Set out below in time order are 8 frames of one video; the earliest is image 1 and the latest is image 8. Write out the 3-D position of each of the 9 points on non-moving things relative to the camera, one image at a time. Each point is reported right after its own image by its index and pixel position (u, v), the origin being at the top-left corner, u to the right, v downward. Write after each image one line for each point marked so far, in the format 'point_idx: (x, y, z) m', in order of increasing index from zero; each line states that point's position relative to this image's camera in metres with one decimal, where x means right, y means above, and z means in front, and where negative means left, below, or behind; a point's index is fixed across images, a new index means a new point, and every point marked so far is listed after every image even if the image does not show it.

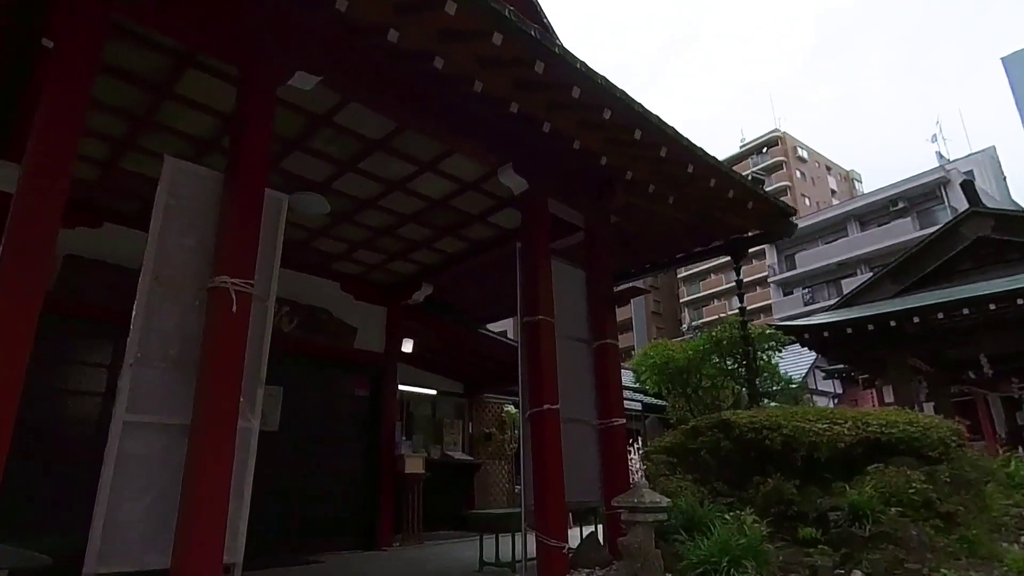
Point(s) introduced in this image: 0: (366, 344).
0: (-1.6, -0.6, +6.8) m
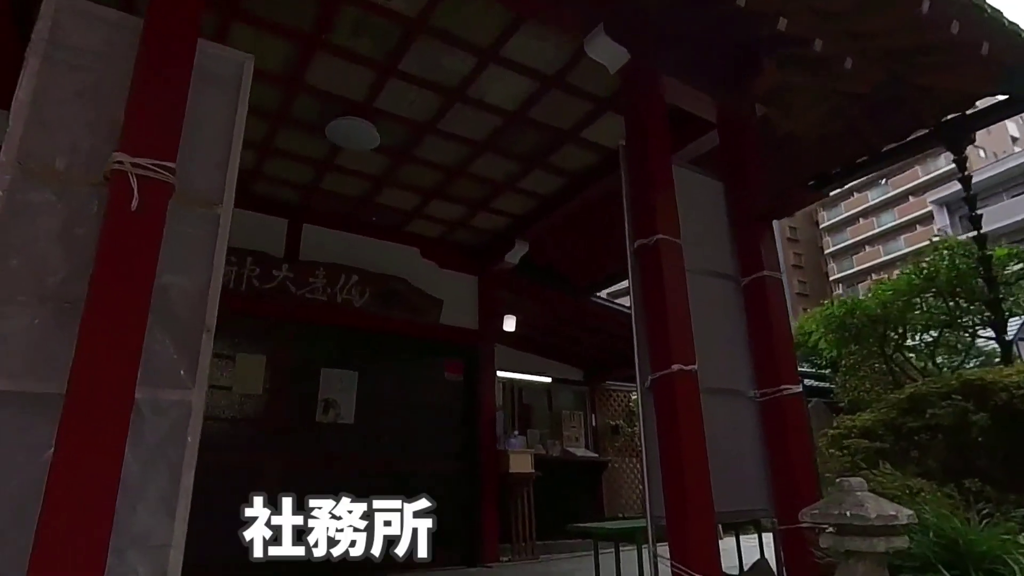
0: (-0.5, -0.3, +5.7) m
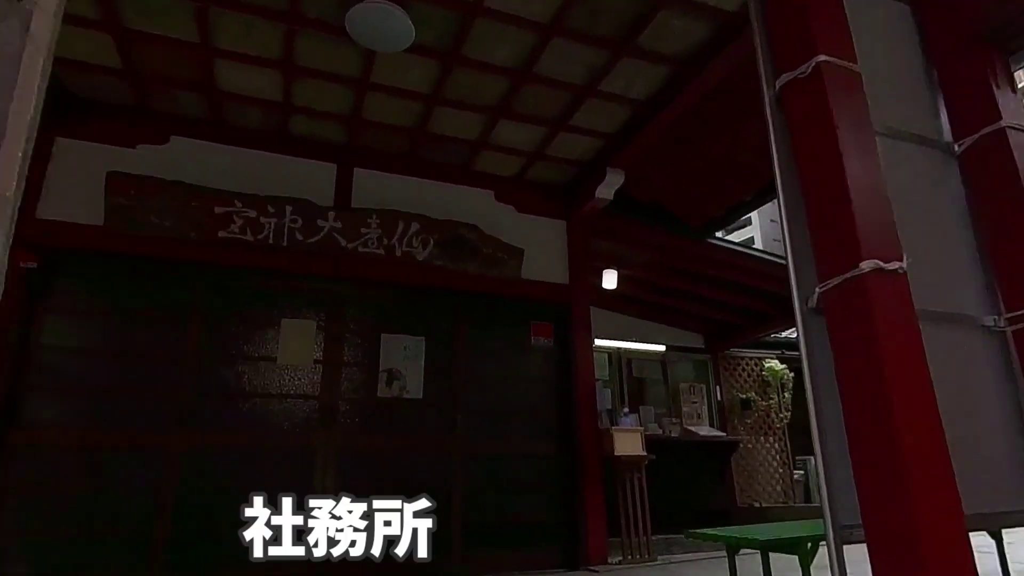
0: (+0.3, +0.1, +4.8) m
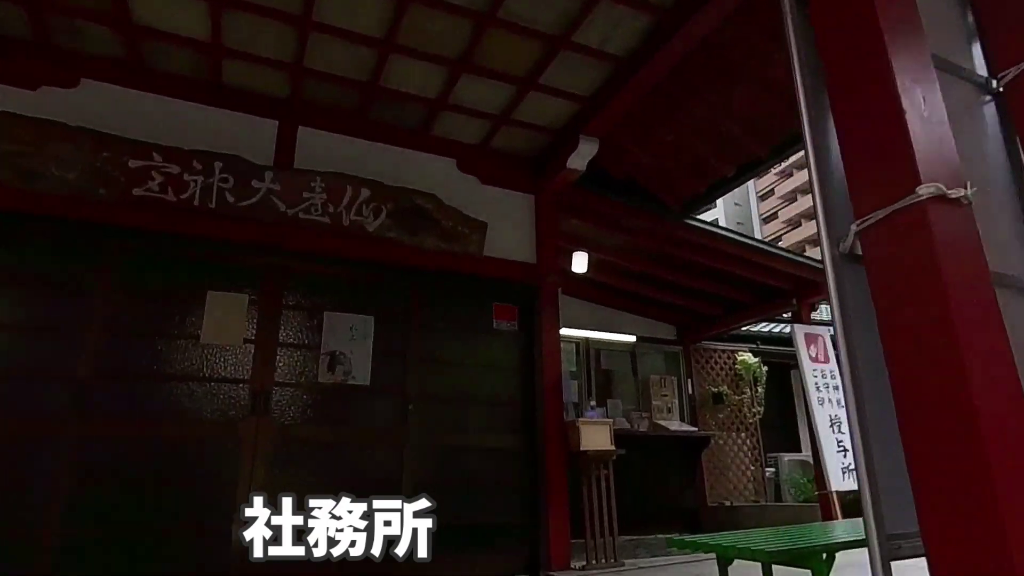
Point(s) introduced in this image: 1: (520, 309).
0: (0.0, +0.3, +4.4) m
1: (+0.1, -0.1, +4.3) m
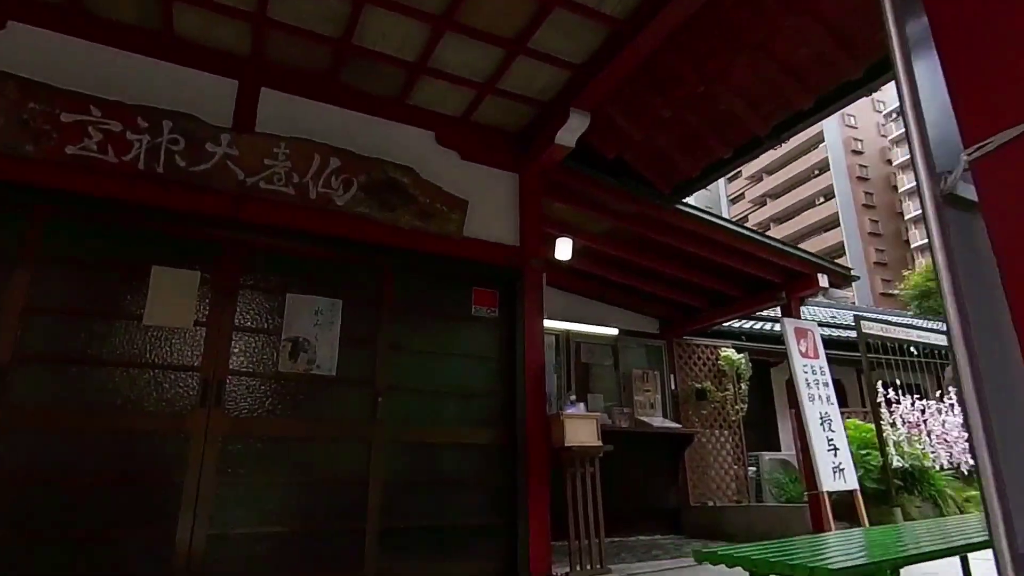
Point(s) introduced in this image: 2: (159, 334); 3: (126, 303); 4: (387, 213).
0: (-0.1, +0.4, +4.0) m
1: (-0.1, 0.0, +4.0) m
2: (-1.8, -0.2, +3.1) m
3: (-1.9, -0.1, +3.1) m
4: (-0.7, +0.4, +3.7) m
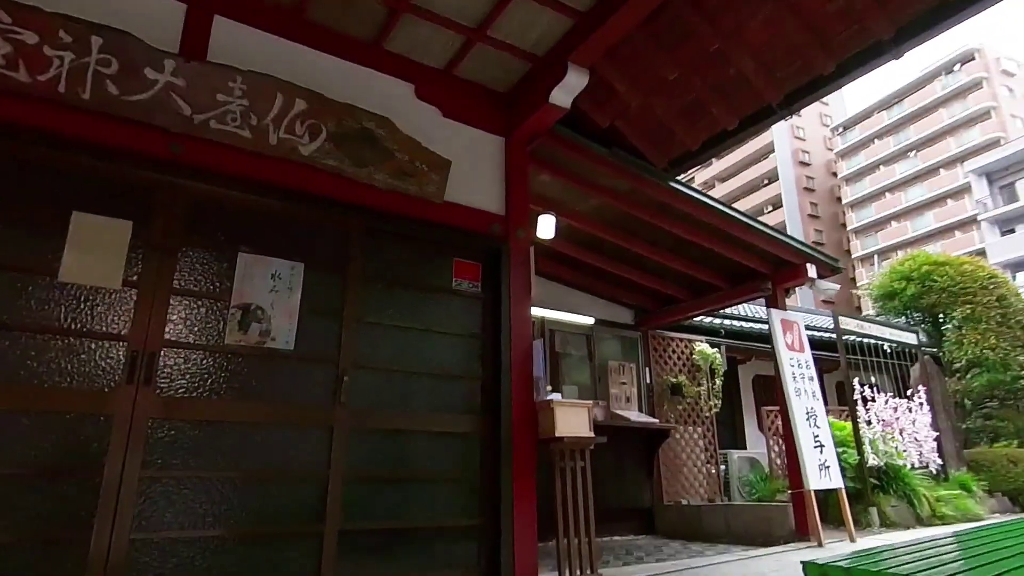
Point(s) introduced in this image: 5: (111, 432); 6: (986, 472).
0: (-0.2, +0.6, +3.6) m
1: (-0.2, +0.1, +3.6) m
2: (-1.8, 0.0, +2.5) m
3: (-1.9, +0.1, +2.5) m
4: (-0.8, +0.6, +3.2) m
5: (-1.6, -0.6, +2.5) m
6: (+5.5, -2.1, +7.1) m
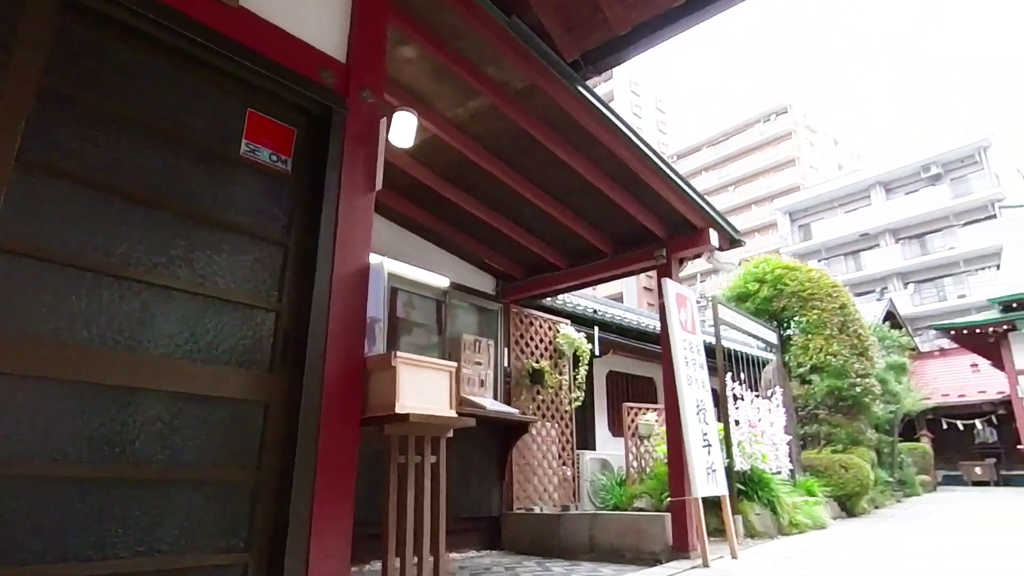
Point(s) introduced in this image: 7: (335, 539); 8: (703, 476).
0: (-0.8, +1.0, +2.2) m
1: (-0.8, +0.5, +2.2) m
2: (-2.1, +0.5, +0.8) m
3: (-2.2, +0.7, +0.7) m
4: (-1.2, +1.1, +1.7) m
5: (-1.9, 0.0, +0.7) m
6: (+3.6, -2.2, +7.0) m
7: (-0.6, -0.8, +1.9) m
8: (+1.2, -1.2, +3.8) m
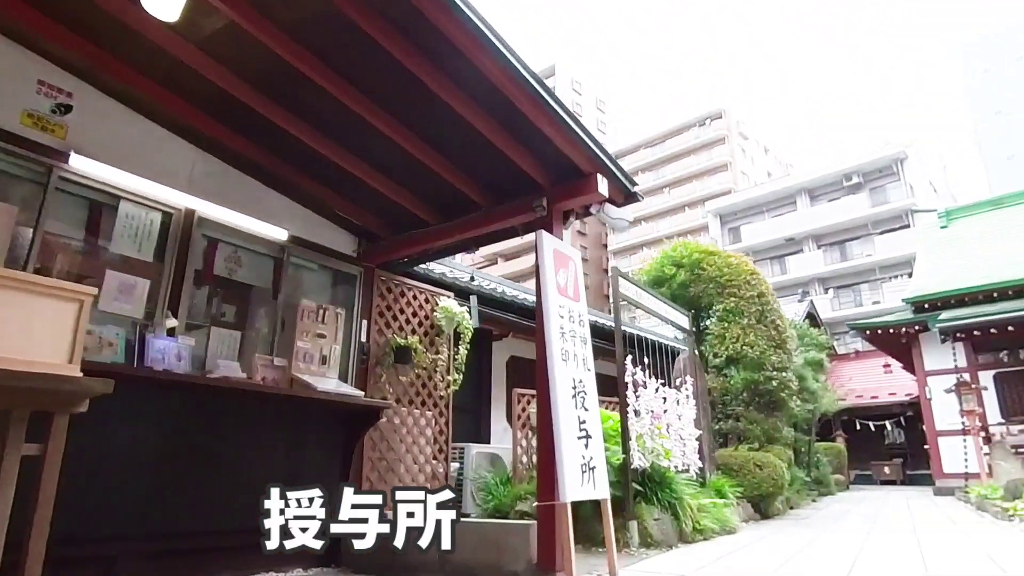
0: (-1.4, +1.3, +1.3) m
1: (-1.4, +0.8, +1.3) m
2: (-2.6, +0.9, -0.3) m
3: (-2.7, +1.0, -0.4) m
4: (-1.8, +1.4, +0.7) m
5: (-2.4, +0.3, -0.3) m
6: (+2.3, -2.0, +6.5) m
7: (-1.2, -0.5, +1.0) m
8: (+0.3, -0.9, +3.0) m
